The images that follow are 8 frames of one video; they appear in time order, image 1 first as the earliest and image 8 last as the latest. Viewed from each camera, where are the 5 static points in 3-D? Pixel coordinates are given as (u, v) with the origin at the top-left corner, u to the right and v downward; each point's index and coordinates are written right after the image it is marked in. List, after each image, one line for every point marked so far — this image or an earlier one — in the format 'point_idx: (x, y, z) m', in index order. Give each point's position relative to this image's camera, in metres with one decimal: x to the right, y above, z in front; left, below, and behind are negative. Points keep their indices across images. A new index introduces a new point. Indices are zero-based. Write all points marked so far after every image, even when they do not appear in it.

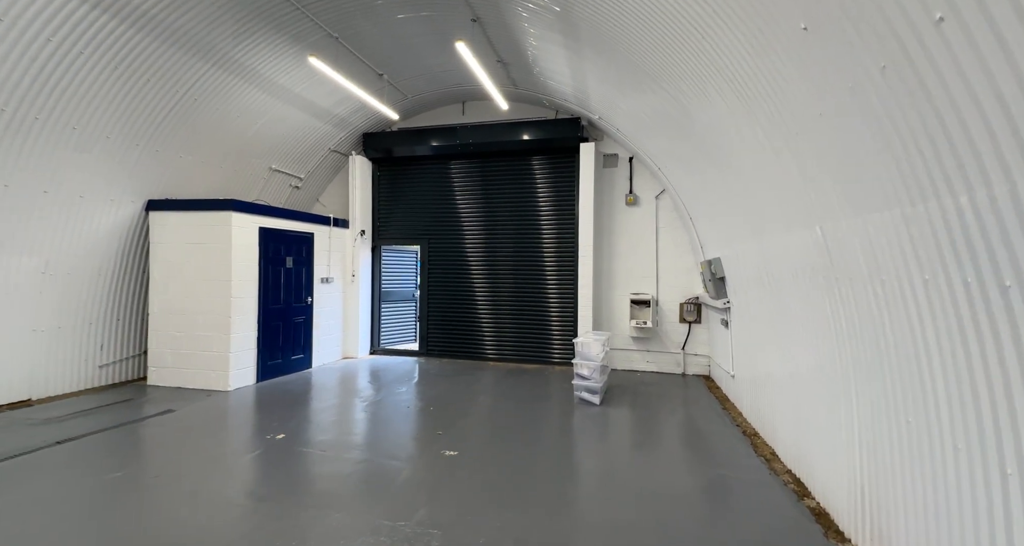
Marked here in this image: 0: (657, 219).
0: (+1.9, +0.7, +6.1) m
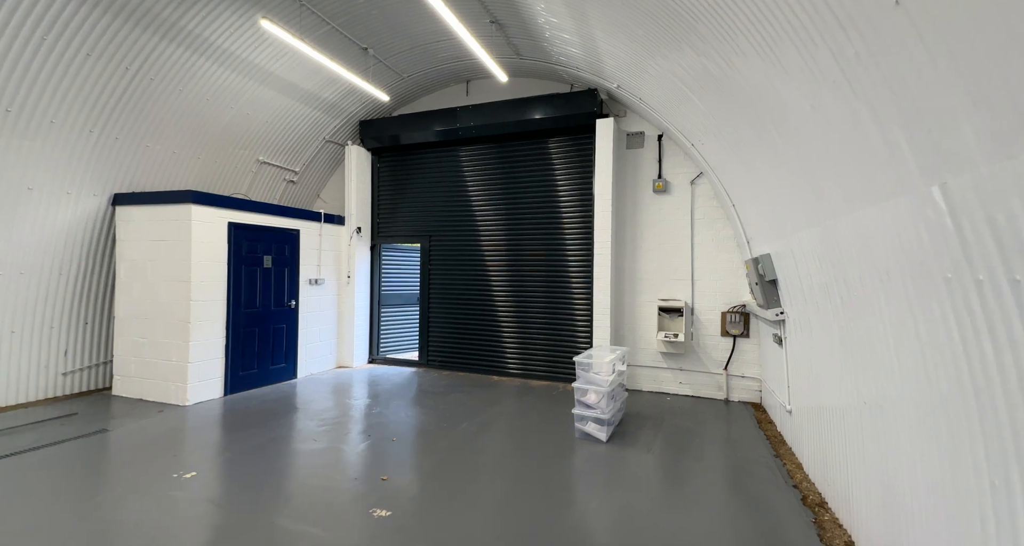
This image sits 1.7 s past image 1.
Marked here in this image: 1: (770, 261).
0: (+1.9, +0.7, +5.0) m
1: (+1.9, +0.1, +3.5) m
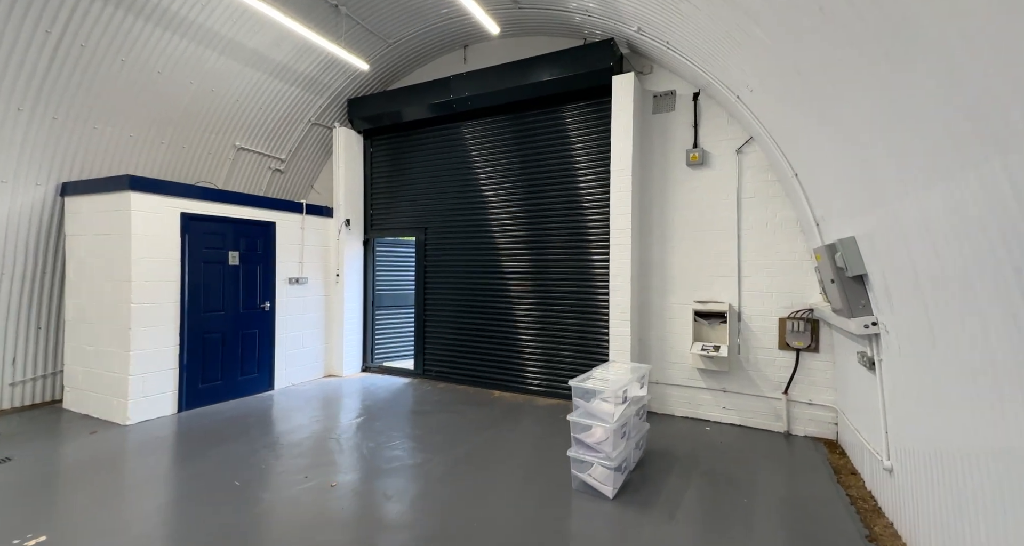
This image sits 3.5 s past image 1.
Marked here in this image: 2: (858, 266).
0: (+1.9, +0.7, +3.9) m
1: (+1.8, +0.1, +2.4) m
2: (+1.8, 0.0, +2.4) m
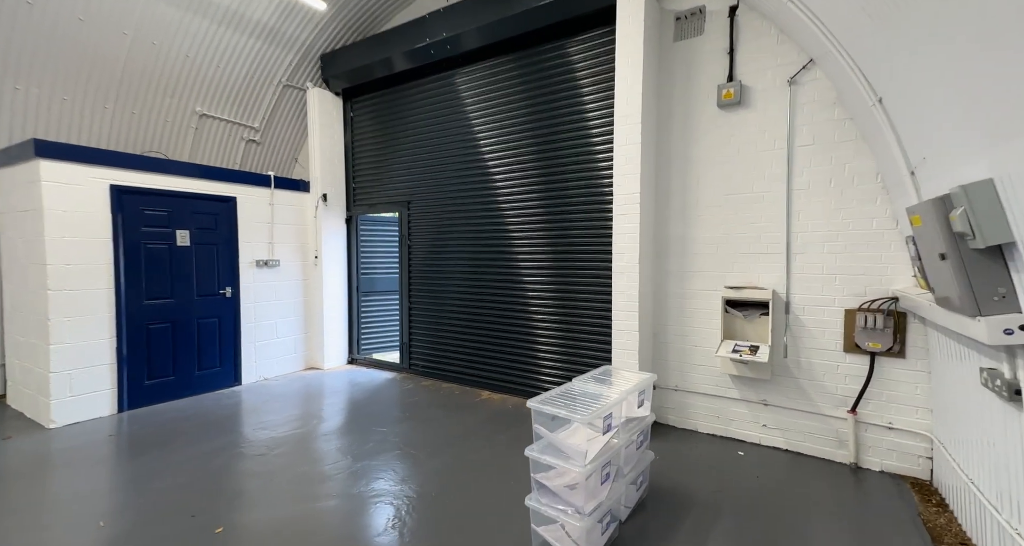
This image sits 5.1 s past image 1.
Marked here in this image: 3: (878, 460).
0: (+1.7, +0.9, +2.9) m
1: (+1.5, +0.2, +1.4) m
2: (+1.5, +0.1, +1.4) m
3: (+2.1, -1.1, +2.7) m
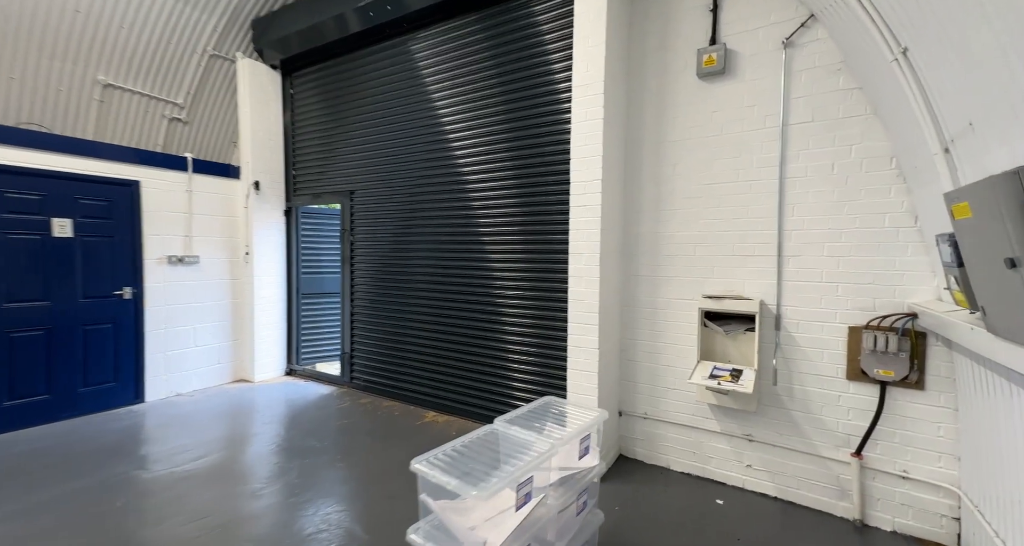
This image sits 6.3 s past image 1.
0: (+1.4, +0.8, +2.3) m
1: (+1.1, +0.2, +0.9) m
2: (+1.1, +0.1, +0.9) m
3: (+1.7, -1.1, +2.2) m
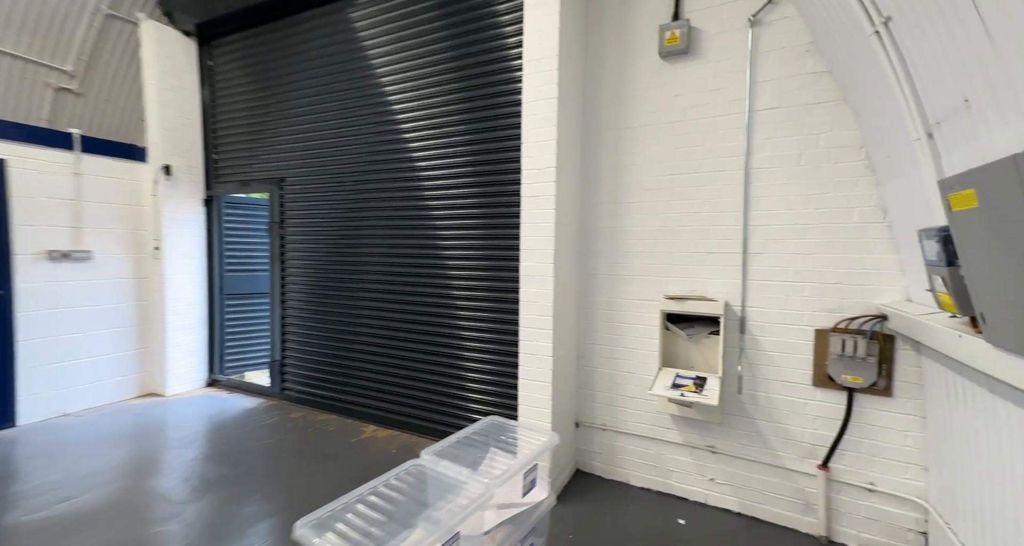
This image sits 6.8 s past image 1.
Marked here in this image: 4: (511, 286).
0: (+1.1, +0.8, +2.2) m
1: (+1.0, +0.2, +0.7) m
2: (+1.0, +0.1, +0.7) m
3: (+1.5, -1.1, +2.1) m
4: (0.0, -0.1, +2.9) m
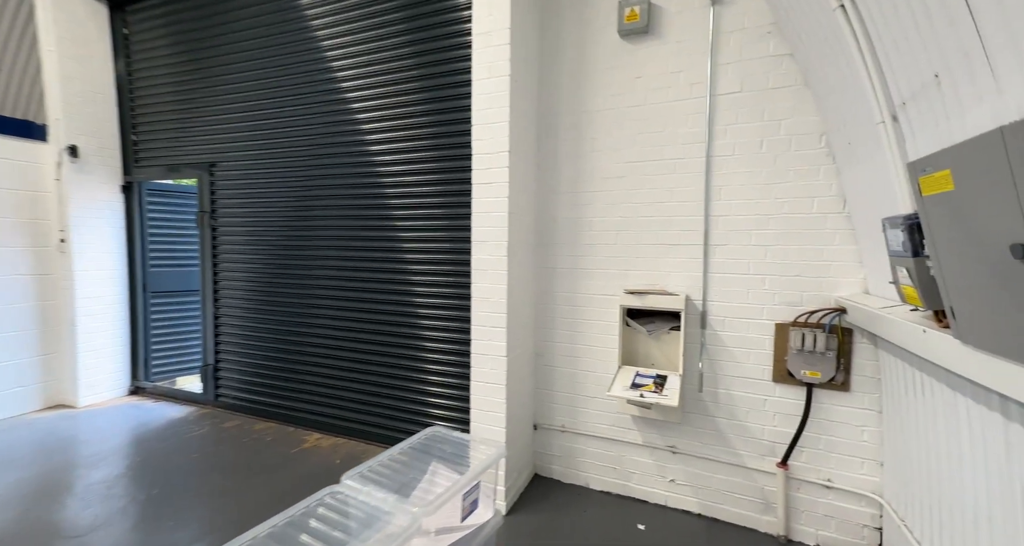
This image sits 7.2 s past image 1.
0: (+0.9, +0.9, +2.1) m
1: (+0.9, +0.2, +0.6) m
2: (+0.9, +0.1, +0.6) m
3: (+1.3, -1.1, +2.0) m
4: (-0.3, -0.1, +2.7) m
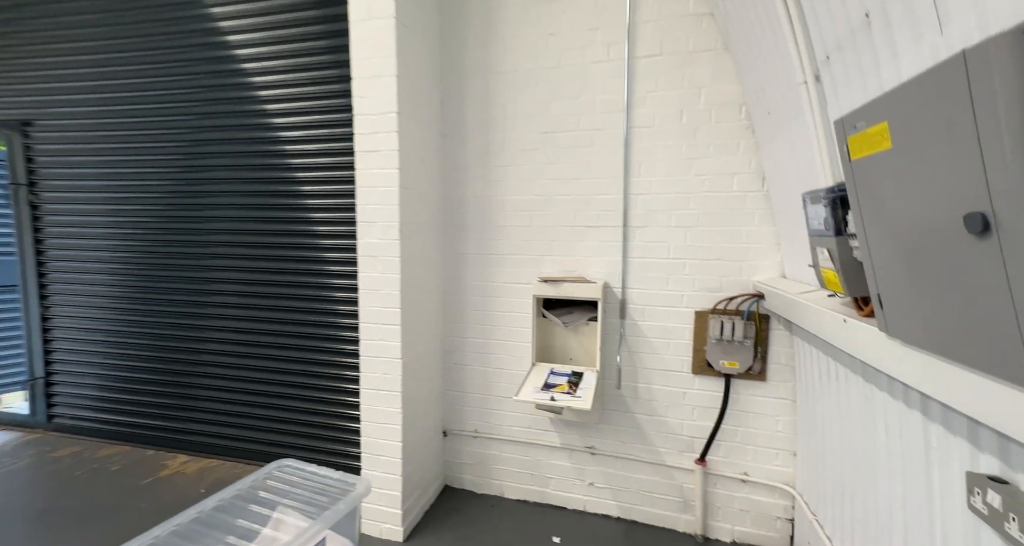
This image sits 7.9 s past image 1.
0: (+0.5, +0.9, +1.9) m
1: (+0.7, +0.3, +0.4) m
2: (+0.8, +0.2, +0.4) m
3: (+0.9, -1.0, +1.9) m
4: (-0.8, 0.0, +2.3) m
